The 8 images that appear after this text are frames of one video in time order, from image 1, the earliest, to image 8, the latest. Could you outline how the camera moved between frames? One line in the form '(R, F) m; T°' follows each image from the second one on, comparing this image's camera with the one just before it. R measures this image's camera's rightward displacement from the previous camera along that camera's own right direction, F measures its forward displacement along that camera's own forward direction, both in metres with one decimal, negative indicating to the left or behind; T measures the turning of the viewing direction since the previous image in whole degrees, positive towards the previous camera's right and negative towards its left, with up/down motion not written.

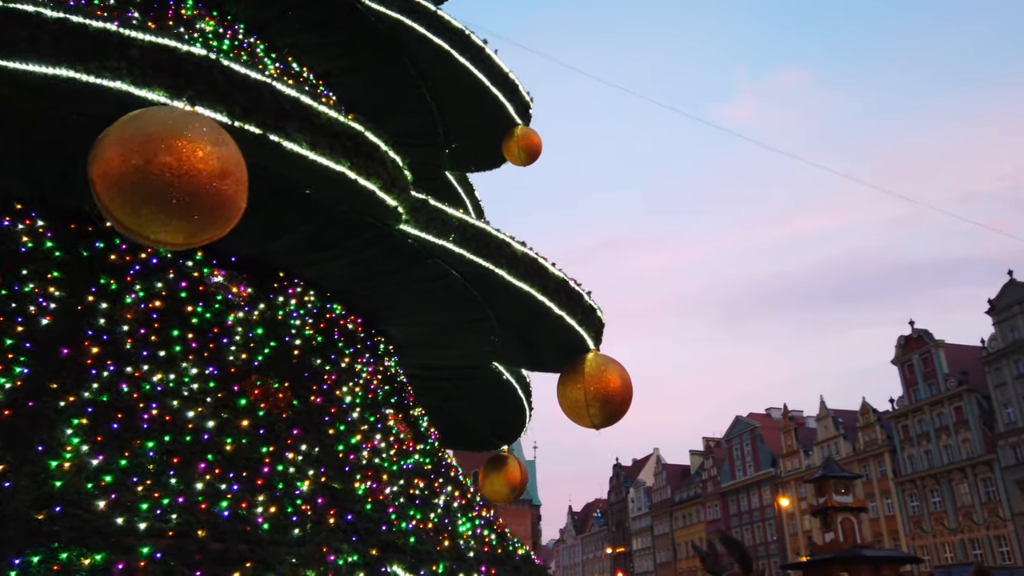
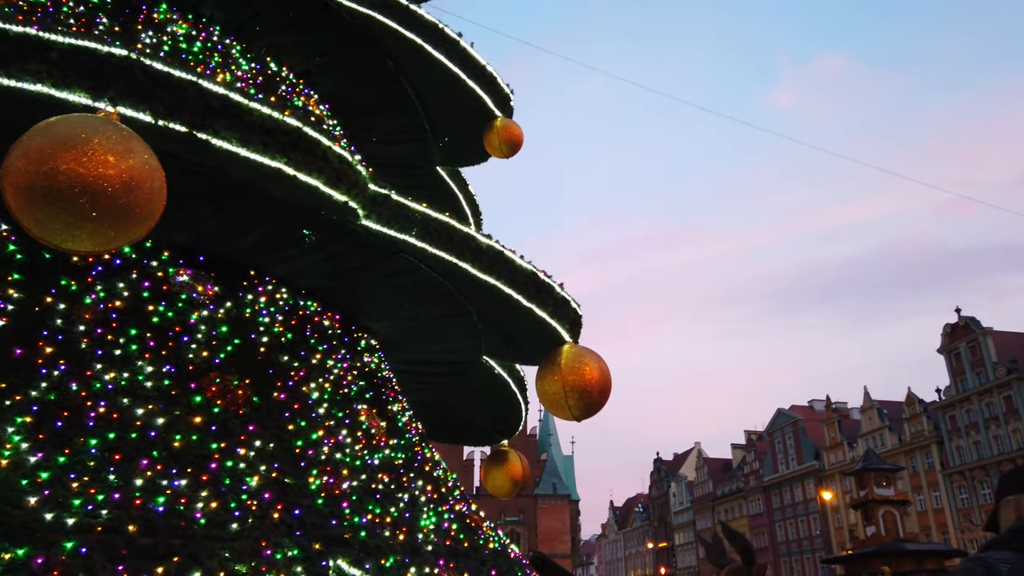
(+0.4, 0.0) m; -3°
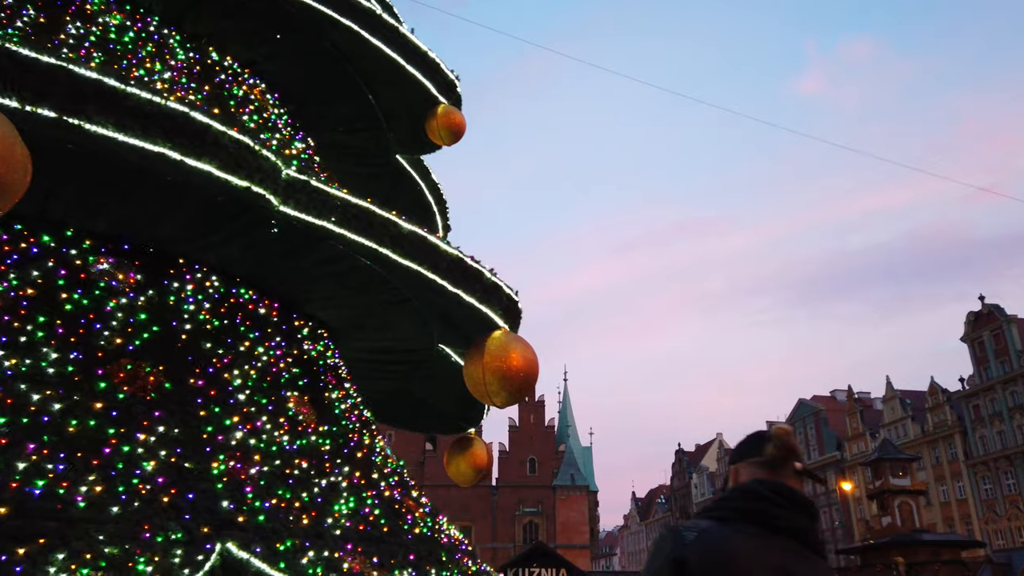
(+0.5, 0.0) m; -2°
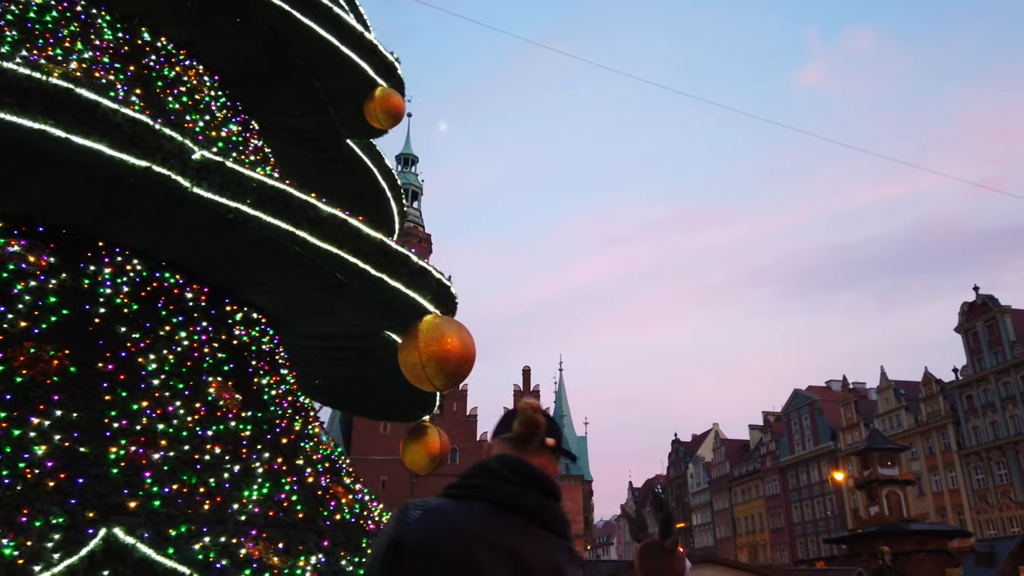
(+0.4, +0.1) m; 0°
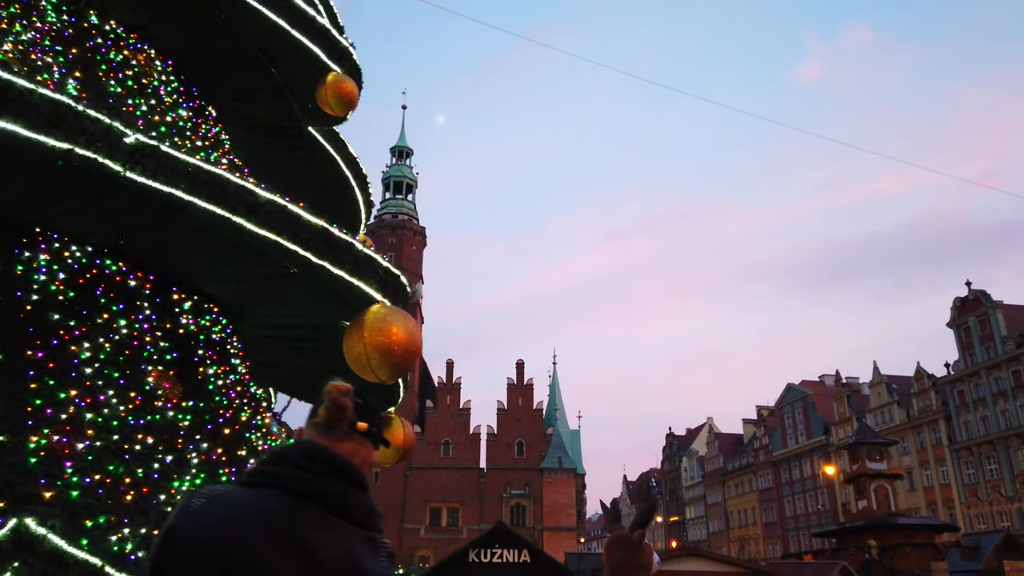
(+0.3, +0.1) m; 0°
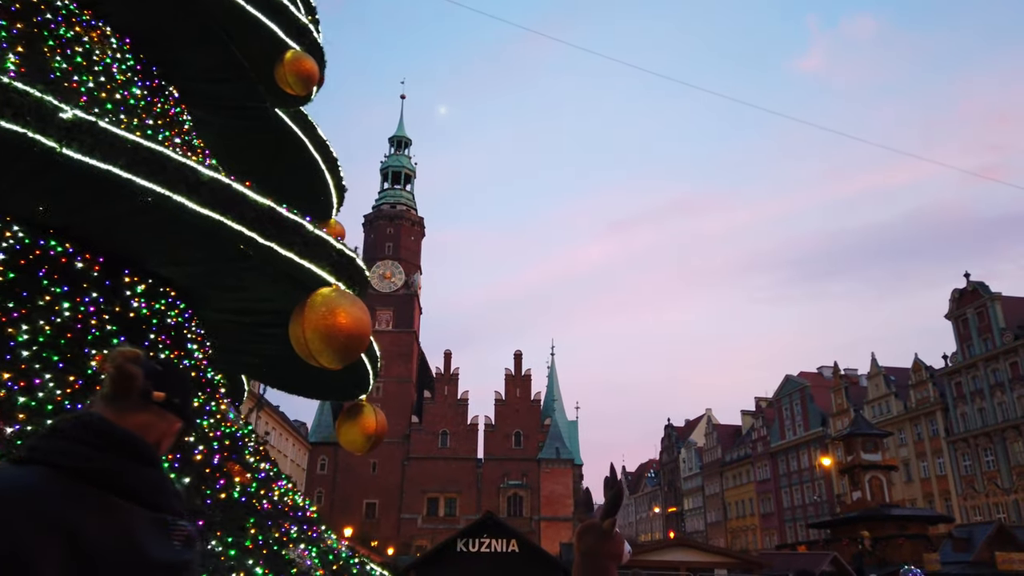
(+0.3, +0.1) m; 0°
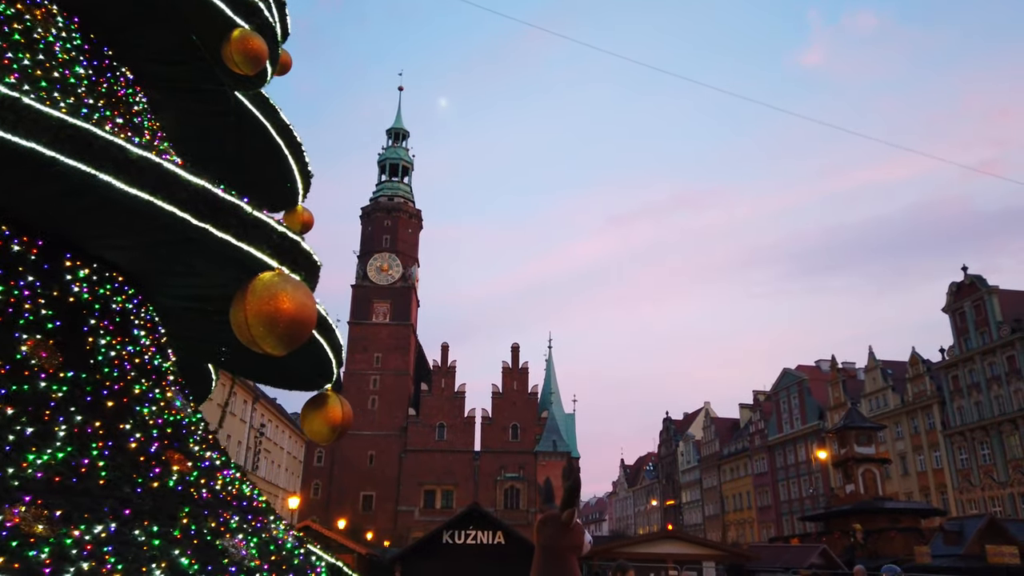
(+0.3, +0.1) m; 0°
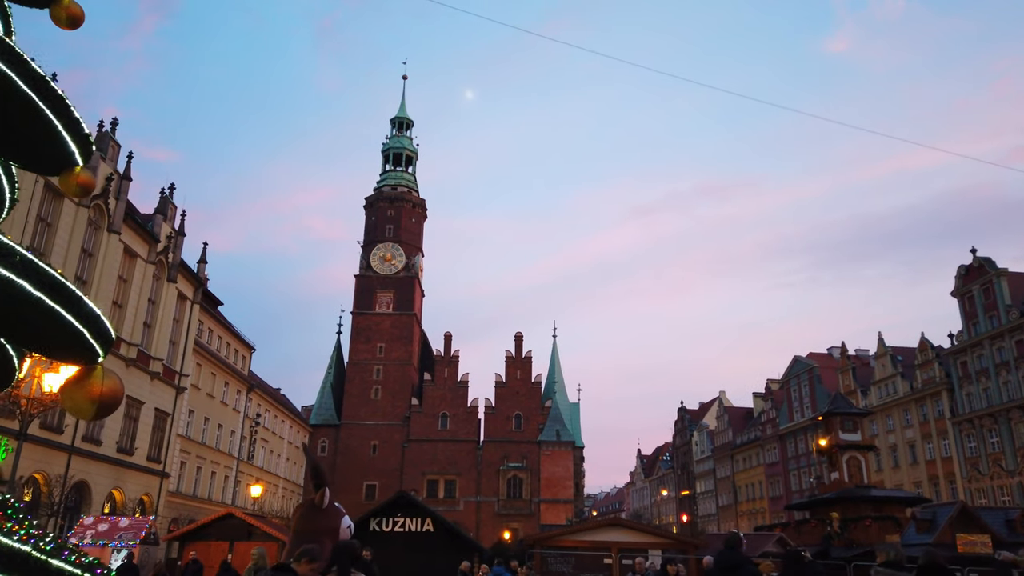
(+2.0, +0.6) m; -2°
